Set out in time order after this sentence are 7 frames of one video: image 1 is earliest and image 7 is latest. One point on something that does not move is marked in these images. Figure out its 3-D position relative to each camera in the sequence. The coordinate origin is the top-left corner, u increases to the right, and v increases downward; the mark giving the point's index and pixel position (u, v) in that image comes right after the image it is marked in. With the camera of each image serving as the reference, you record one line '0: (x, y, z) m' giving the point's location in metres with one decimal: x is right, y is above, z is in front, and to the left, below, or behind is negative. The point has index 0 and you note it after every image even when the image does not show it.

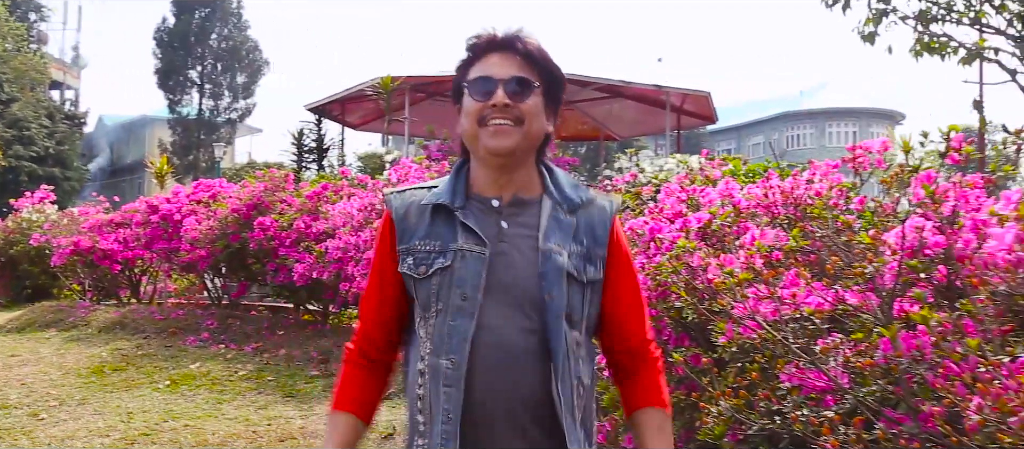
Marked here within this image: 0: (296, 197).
0: (-1.5, +0.2, +8.4) m
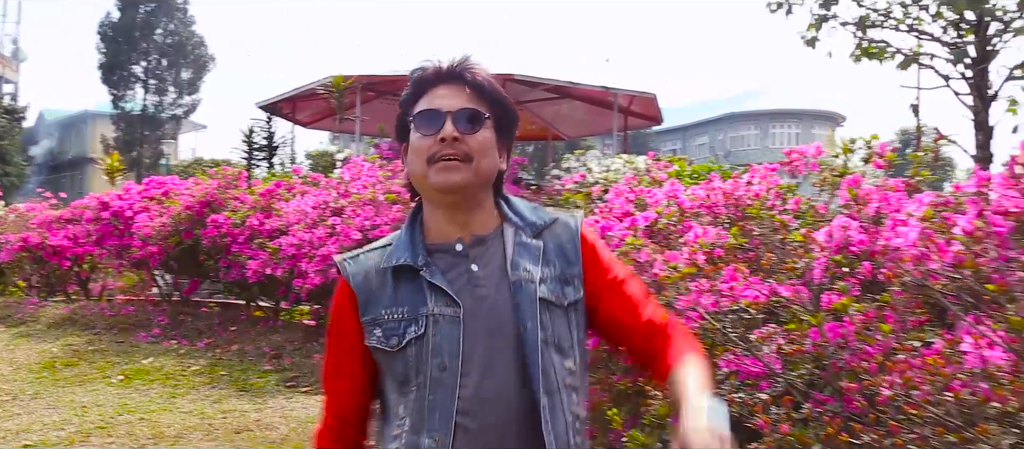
0: (-1.9, +0.2, +8.5) m
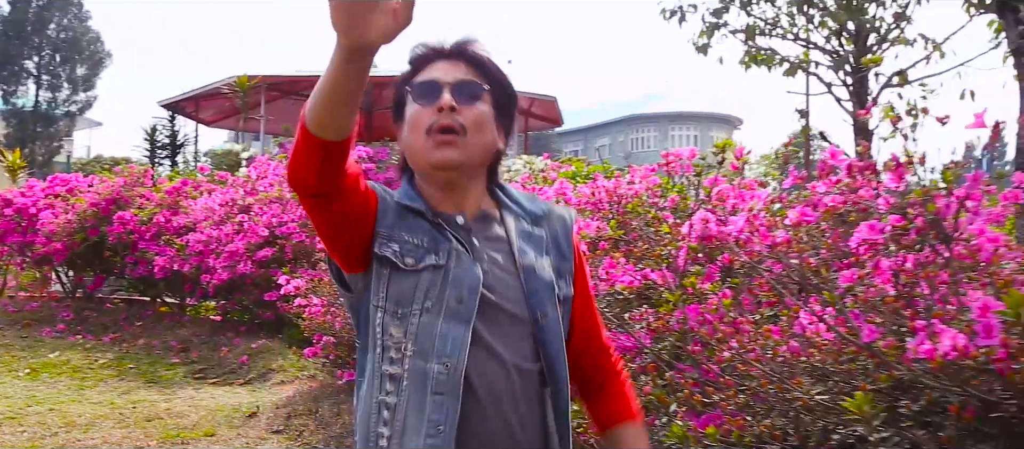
0: (-2.6, +0.2, +8.6) m
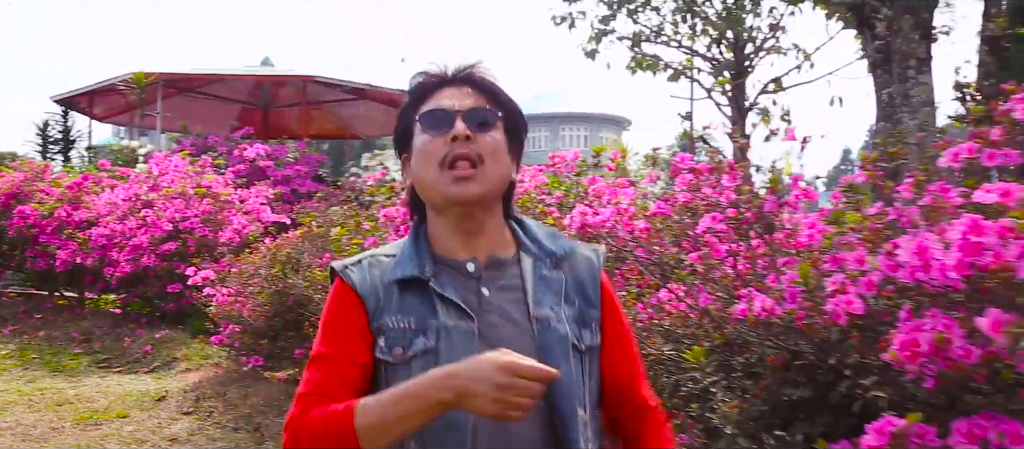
0: (-3.4, +0.3, +8.8) m
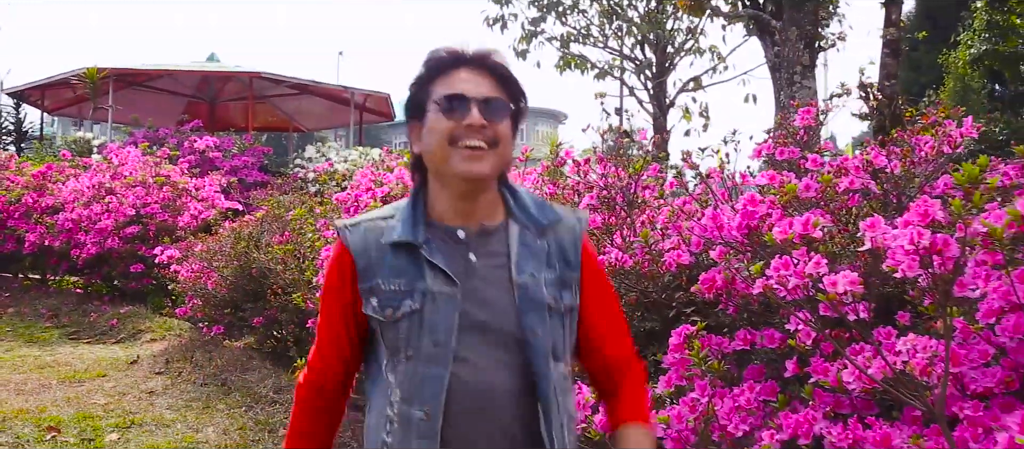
0: (-3.9, +0.4, +9.4) m
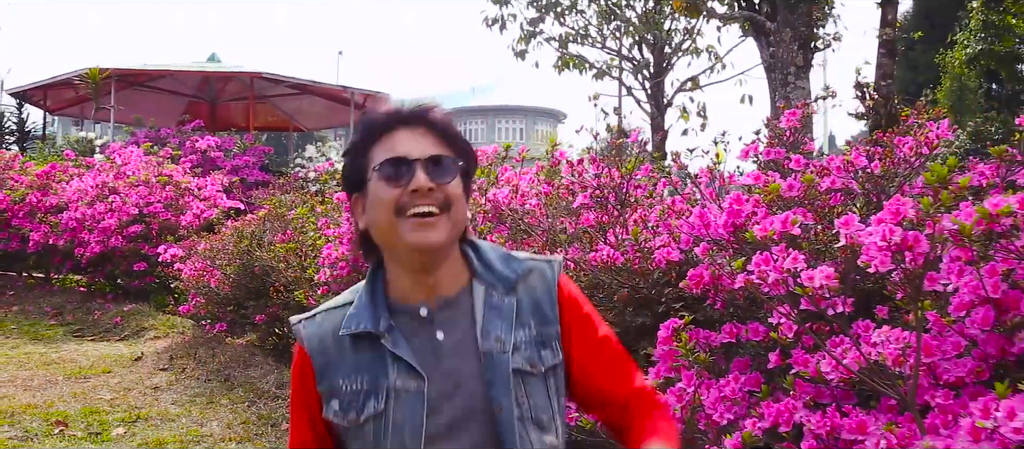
0: (-3.9, +0.4, +9.5) m
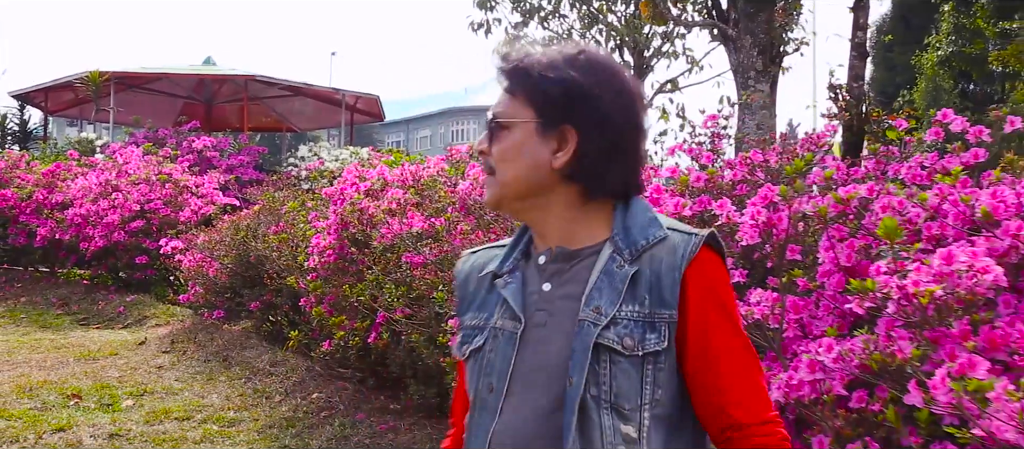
0: (-4.1, +0.4, +10.0) m
